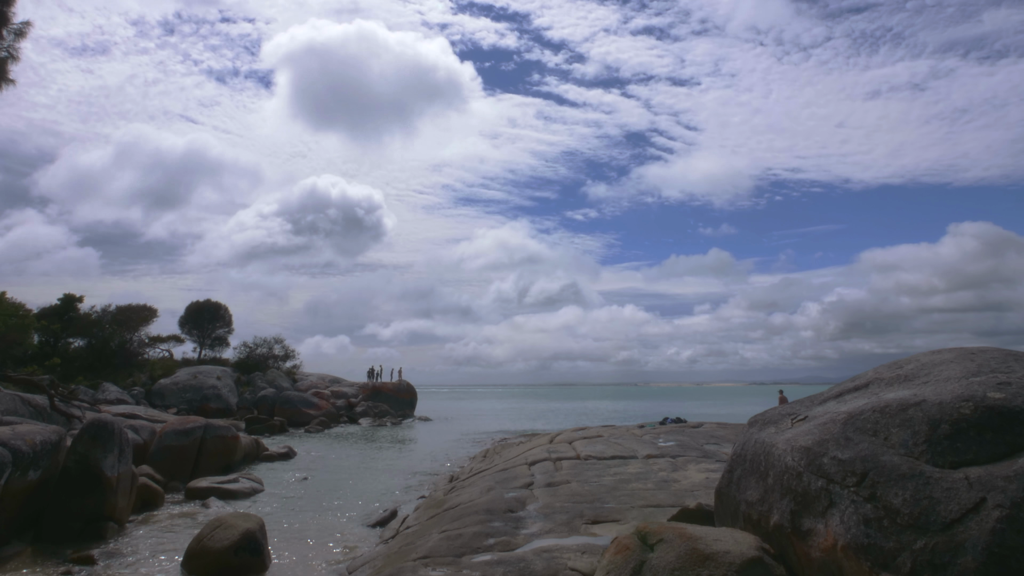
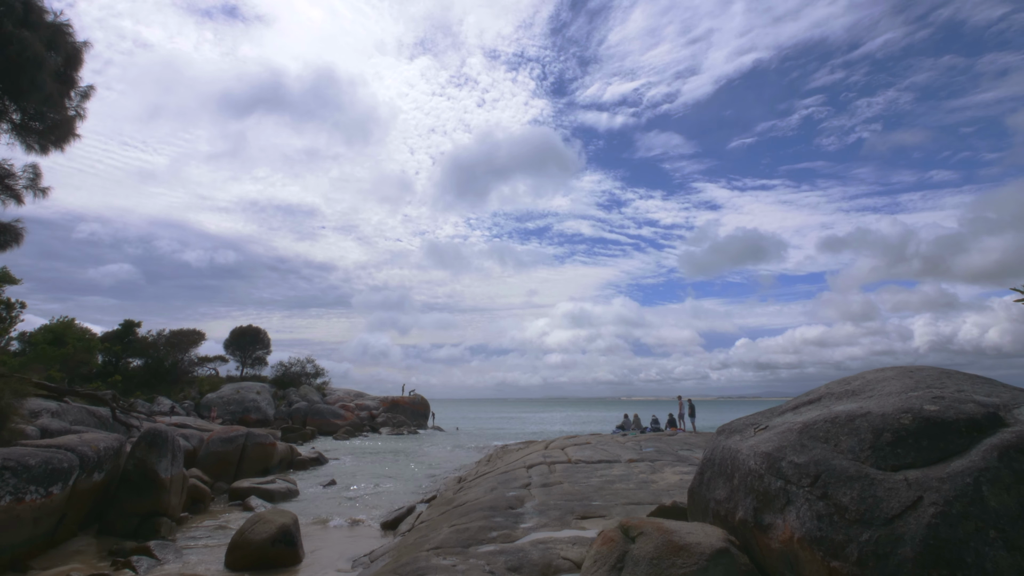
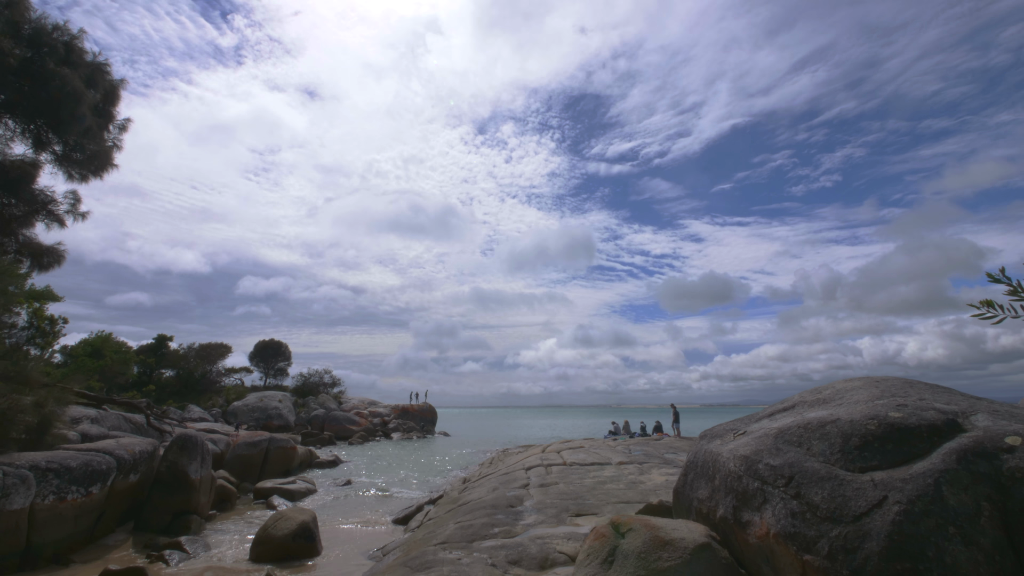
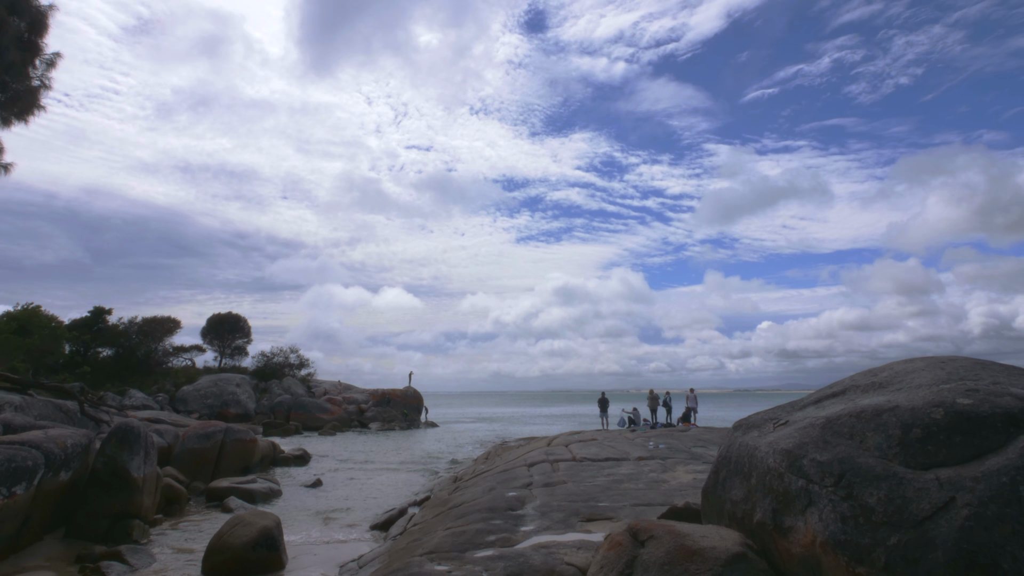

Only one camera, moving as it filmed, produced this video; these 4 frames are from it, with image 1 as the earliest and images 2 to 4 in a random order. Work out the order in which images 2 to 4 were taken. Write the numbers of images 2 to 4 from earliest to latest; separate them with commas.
4, 2, 3
